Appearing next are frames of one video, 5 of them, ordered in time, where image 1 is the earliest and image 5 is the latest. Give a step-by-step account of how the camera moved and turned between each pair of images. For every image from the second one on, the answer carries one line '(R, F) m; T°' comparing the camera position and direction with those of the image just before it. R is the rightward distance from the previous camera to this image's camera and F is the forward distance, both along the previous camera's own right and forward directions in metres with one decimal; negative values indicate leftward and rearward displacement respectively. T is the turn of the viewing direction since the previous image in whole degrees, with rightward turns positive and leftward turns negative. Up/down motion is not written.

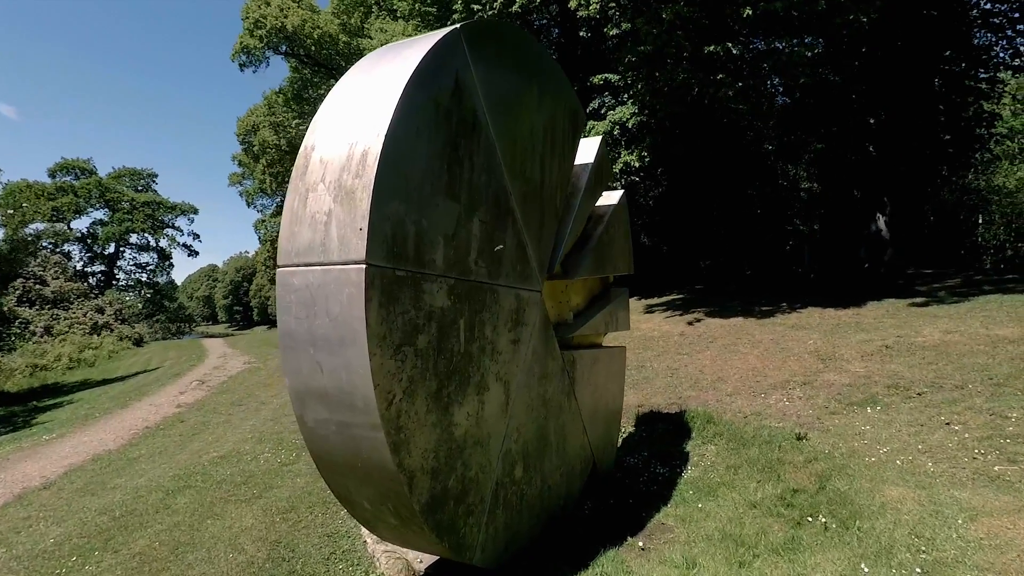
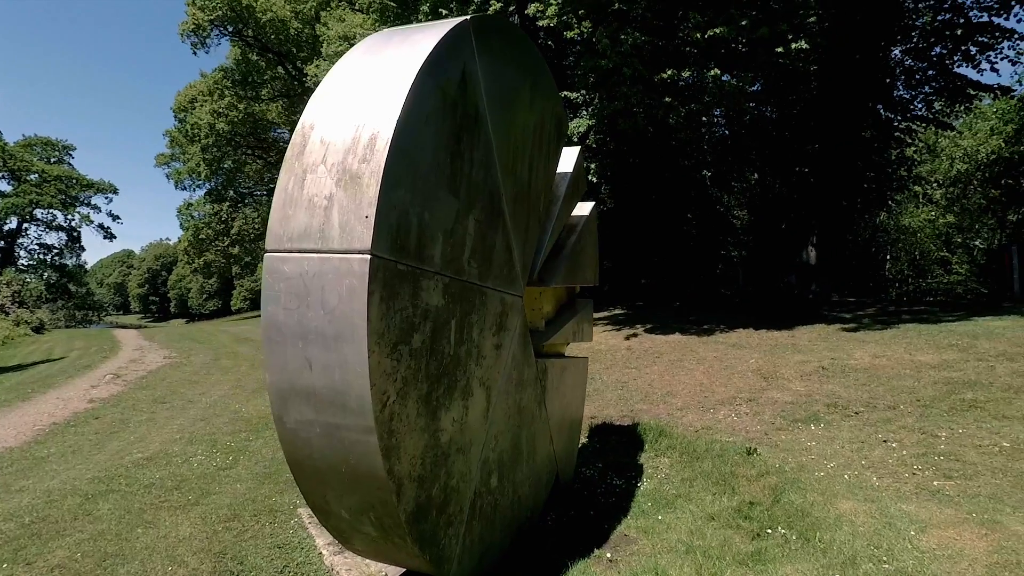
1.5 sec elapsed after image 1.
(-0.5, +0.2) m; +7°
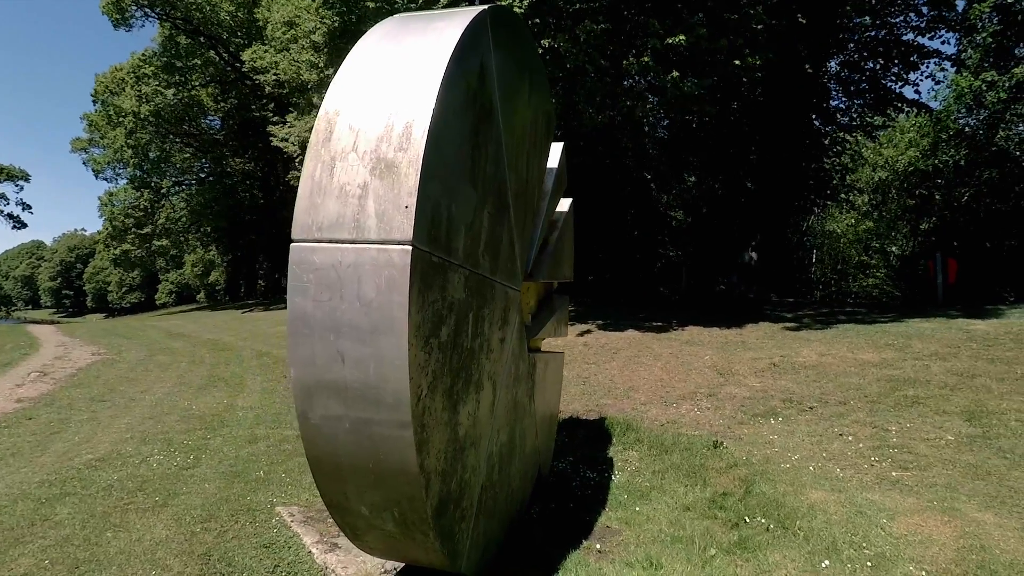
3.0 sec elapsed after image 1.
(-0.6, 0.0) m; +6°
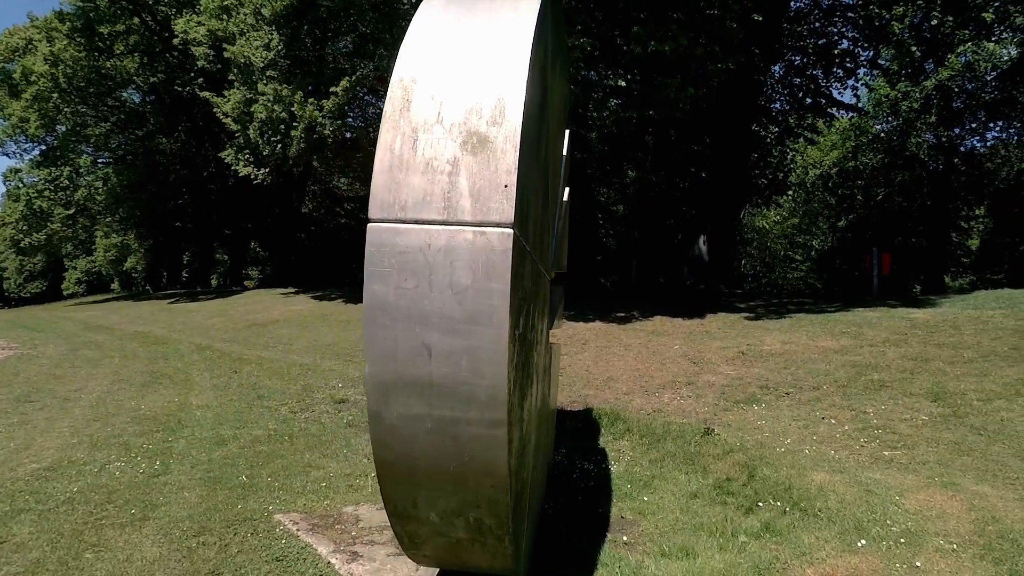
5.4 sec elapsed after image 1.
(-1.0, +0.3) m; +7°
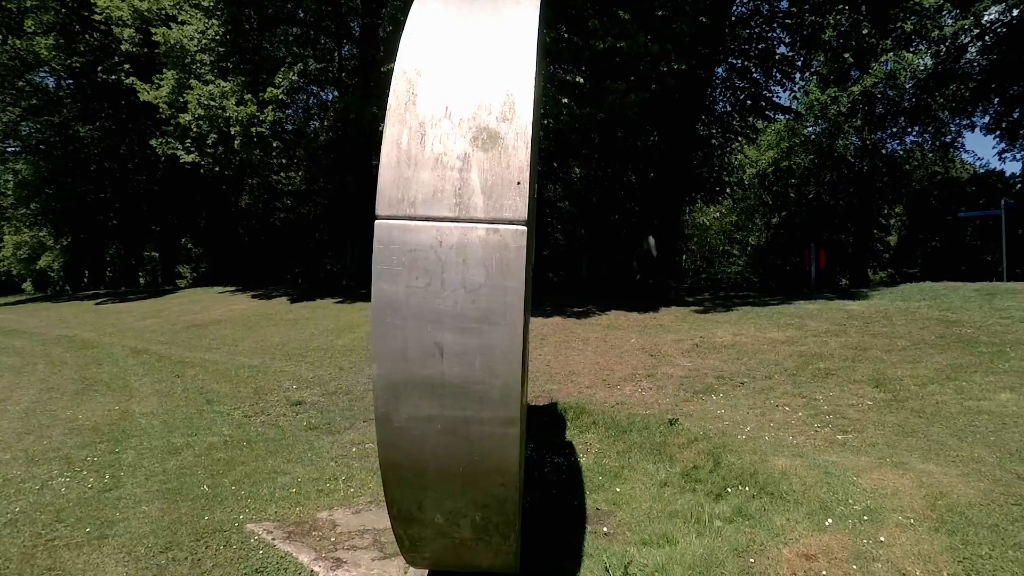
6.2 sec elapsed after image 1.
(-0.4, 0.0) m; +6°
